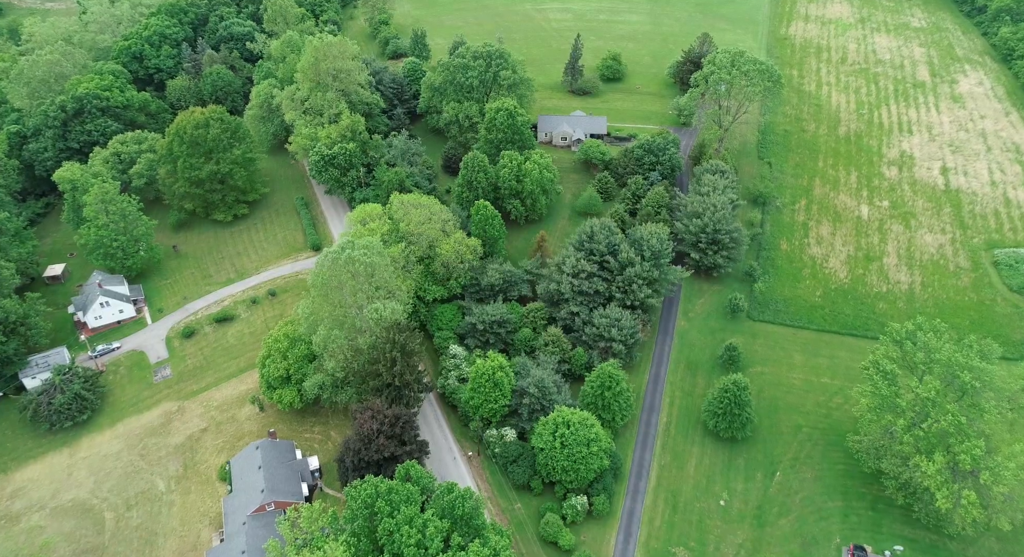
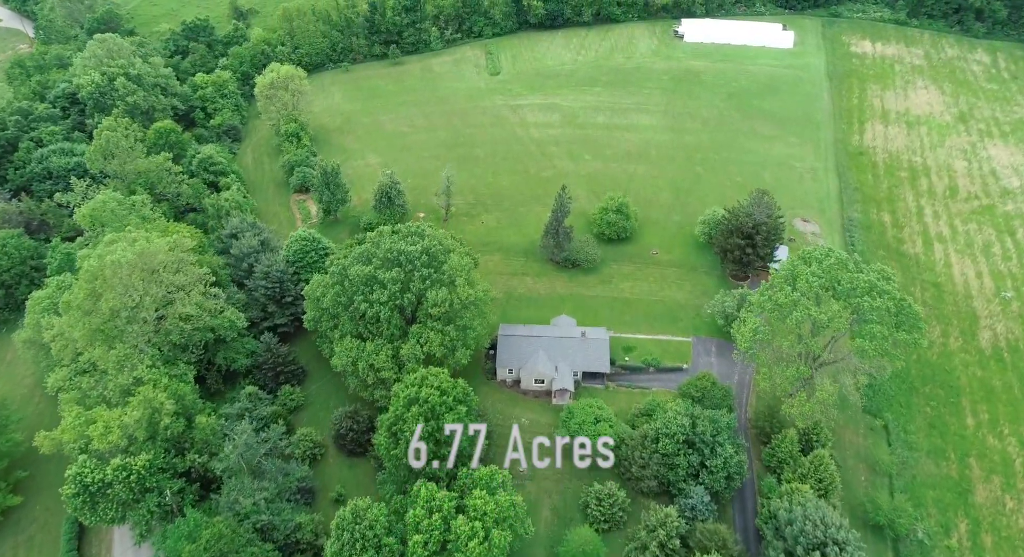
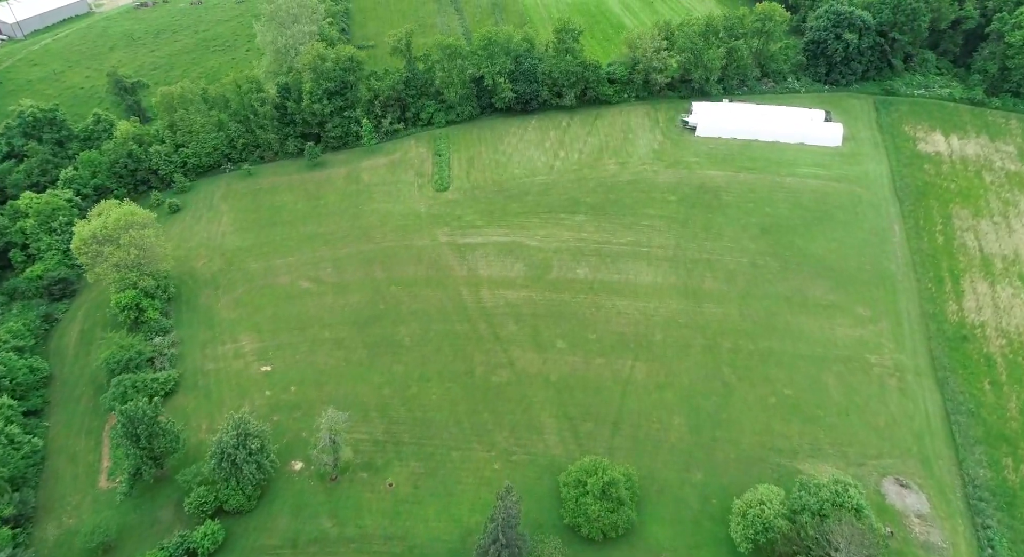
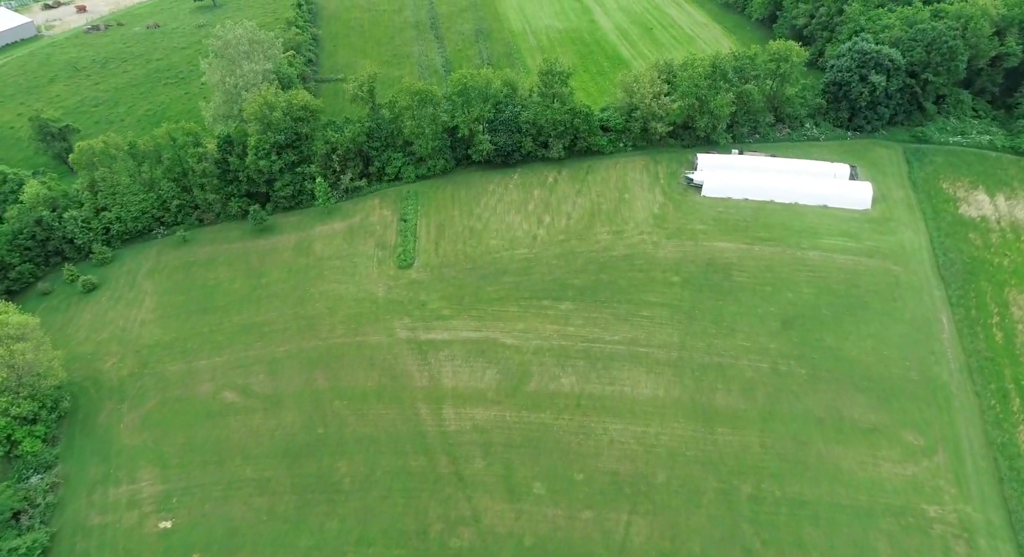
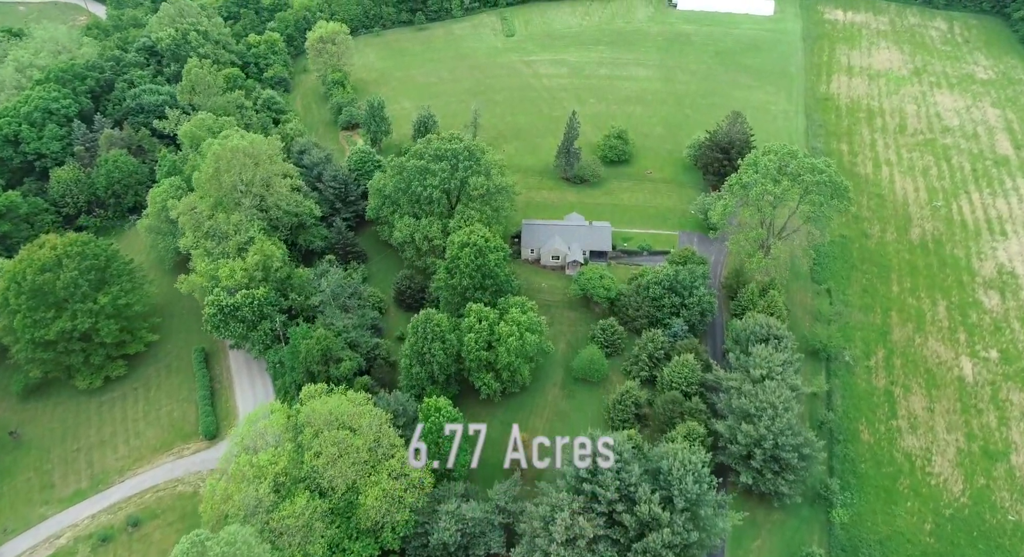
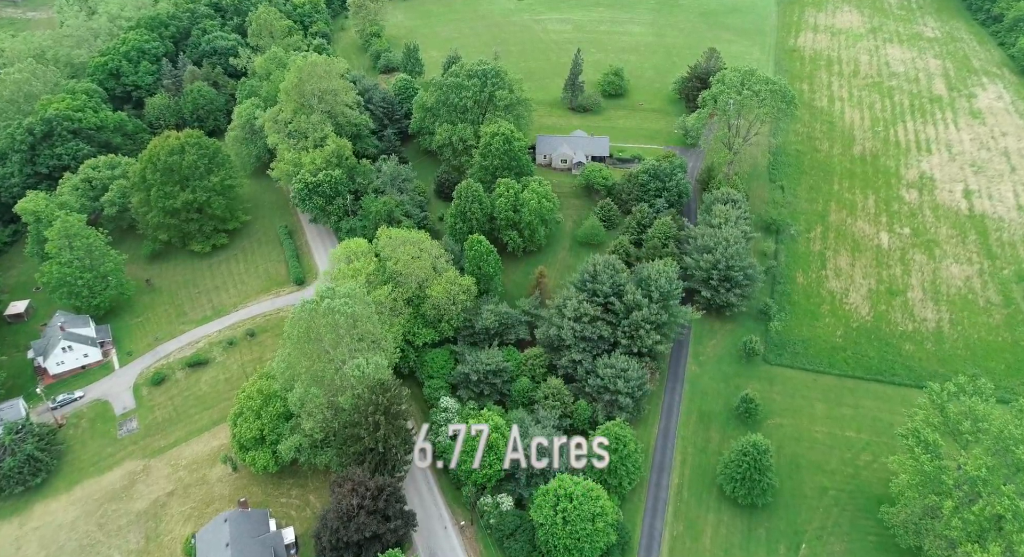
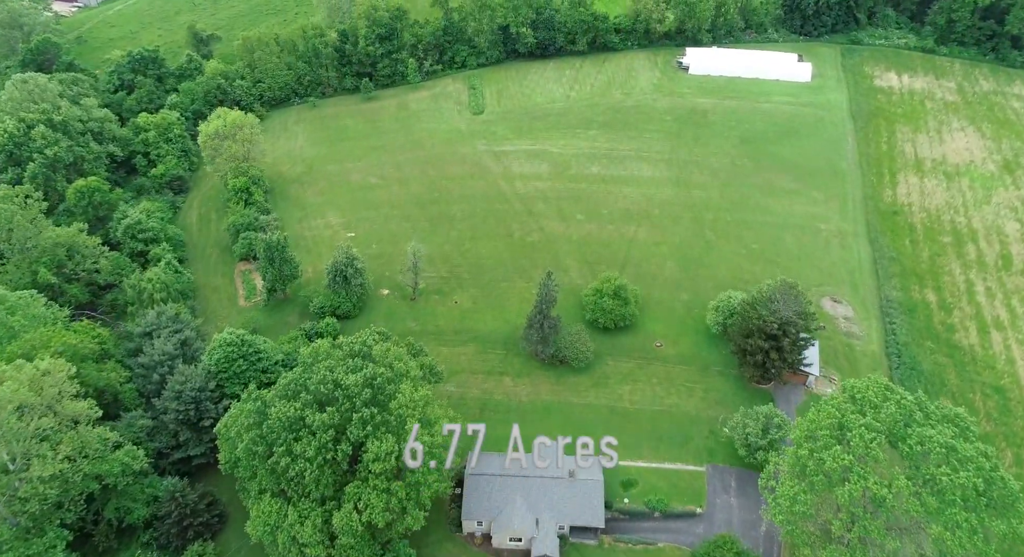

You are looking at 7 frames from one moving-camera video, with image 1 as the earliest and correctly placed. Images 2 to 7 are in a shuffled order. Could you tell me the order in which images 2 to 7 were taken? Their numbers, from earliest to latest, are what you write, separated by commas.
6, 5, 2, 7, 3, 4
